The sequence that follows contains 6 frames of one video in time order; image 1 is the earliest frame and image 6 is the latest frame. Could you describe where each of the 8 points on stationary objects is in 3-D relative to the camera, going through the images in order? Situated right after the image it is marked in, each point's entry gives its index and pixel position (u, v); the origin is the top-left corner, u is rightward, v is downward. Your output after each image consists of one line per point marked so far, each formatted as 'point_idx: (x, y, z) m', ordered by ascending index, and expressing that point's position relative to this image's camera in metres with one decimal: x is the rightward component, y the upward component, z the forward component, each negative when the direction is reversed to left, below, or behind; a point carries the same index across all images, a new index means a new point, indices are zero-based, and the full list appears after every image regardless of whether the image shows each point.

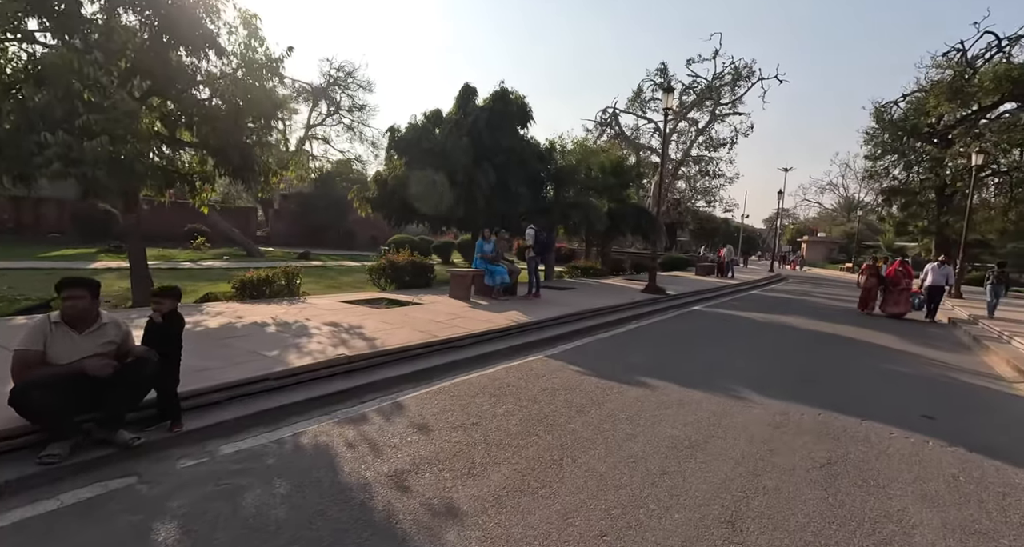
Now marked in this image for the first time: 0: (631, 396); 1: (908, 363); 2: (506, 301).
0: (+1.3, -1.3, +5.6) m
1: (+7.0, -1.6, +9.2) m
2: (-0.1, -0.6, +10.9) m
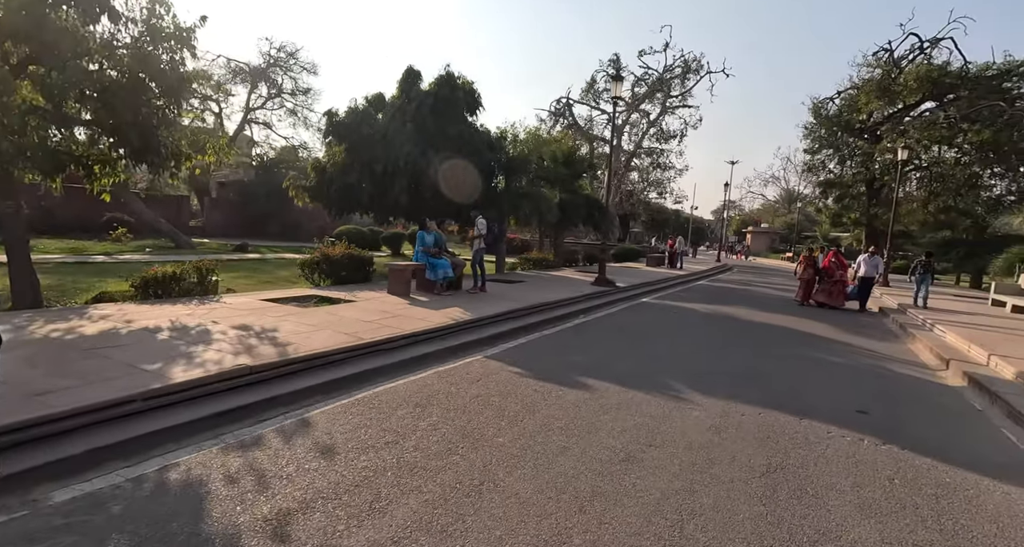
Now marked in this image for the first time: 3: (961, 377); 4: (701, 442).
0: (+0.6, -1.3, +5.3) m
1: (+6.0, -1.4, +9.4) m
2: (-1.3, -0.4, +10.4) m
3: (+6.8, -1.5, +8.0) m
4: (+1.6, -1.4, +4.4) m
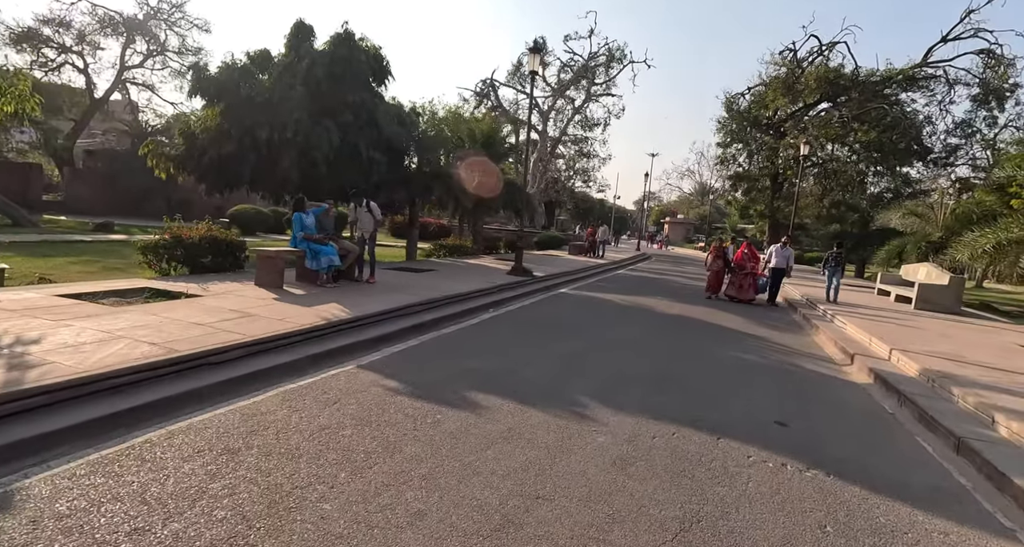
0: (-0.5, -1.2, +4.2) m
1: (+4.2, -1.3, +9.0) m
2: (-3.1, -0.2, +8.9) m
3: (+5.3, -1.5, +7.7) m
4: (+0.6, -1.4, +3.5) m
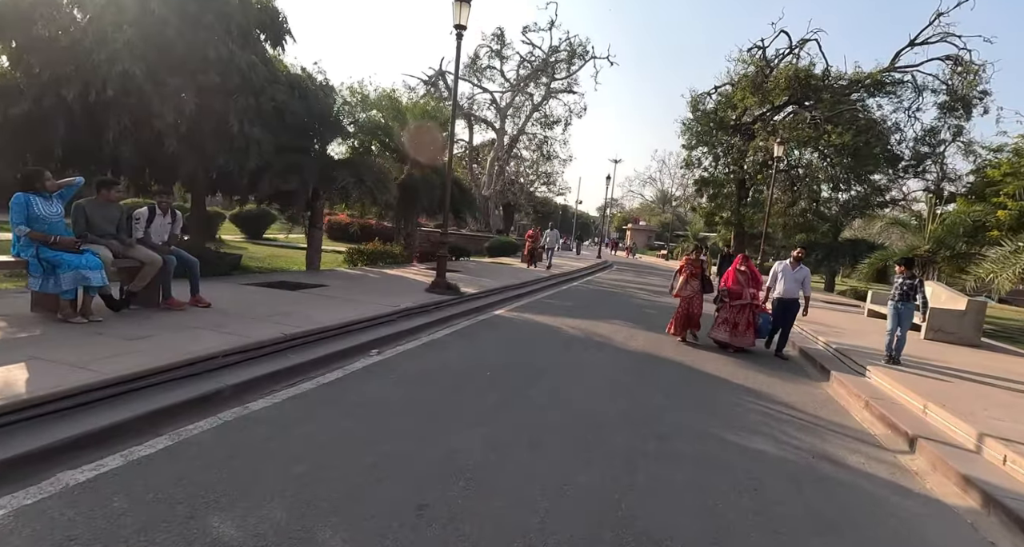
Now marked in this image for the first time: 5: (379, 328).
0: (-1.6, -1.5, +0.8) m
1: (+2.8, -1.7, +5.9) m
2: (-4.4, -0.5, +5.4) m
3: (+4.0, -1.8, +4.7) m
4: (-0.4, -1.7, +0.1) m
5: (-2.1, -0.9, +8.2) m
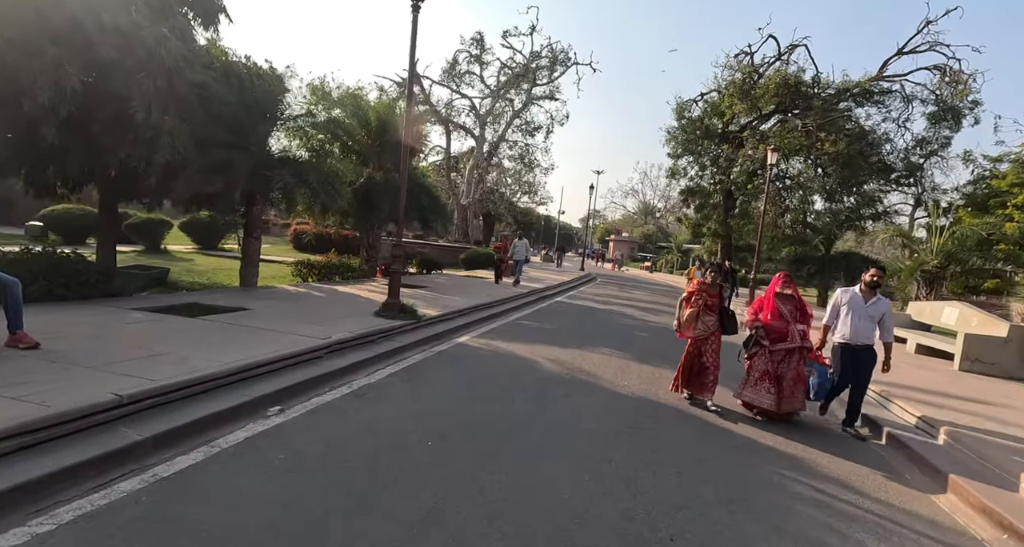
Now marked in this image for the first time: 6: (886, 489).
0: (-1.8, -1.7, -1.3) m
1: (+2.4, -2.0, +4.1) m
2: (-4.8, -0.7, +3.3) m
3: (+3.6, -2.1, +2.9) m
4: (-0.6, -1.8, -1.8) m
5: (-2.6, -1.2, +6.2) m
6: (+3.5, -2.0, +4.9) m
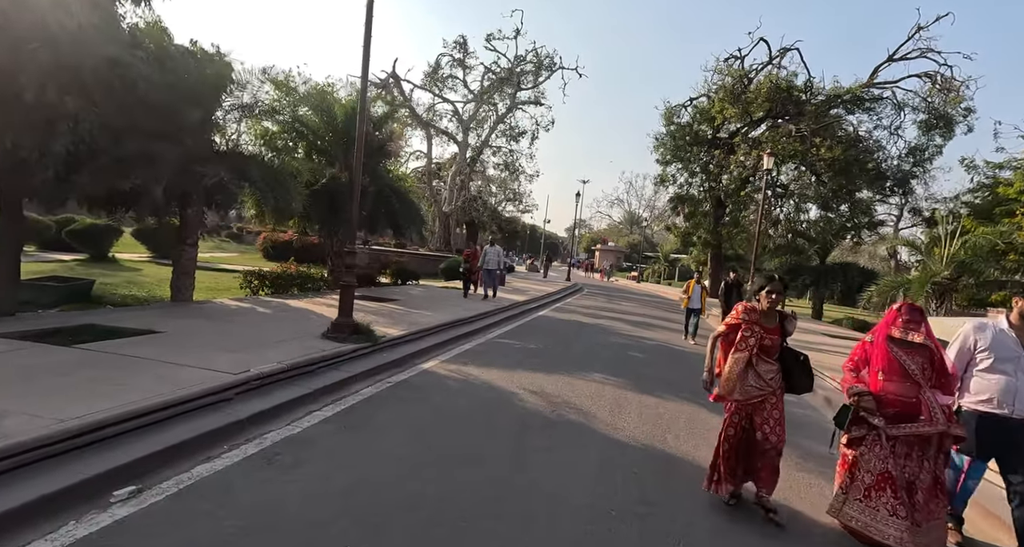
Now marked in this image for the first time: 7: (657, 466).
0: (-1.9, -1.7, -2.9) m
1: (+2.2, -2.1, +2.5) m
2: (-5.1, -0.8, +1.6) m
3: (+3.4, -2.2, +1.4) m
4: (-0.7, -1.8, -3.5) m
5: (-2.9, -1.3, +4.5) m
6: (+3.3, -2.2, +3.4) m
7: (+1.5, -1.9, +5.5) m
